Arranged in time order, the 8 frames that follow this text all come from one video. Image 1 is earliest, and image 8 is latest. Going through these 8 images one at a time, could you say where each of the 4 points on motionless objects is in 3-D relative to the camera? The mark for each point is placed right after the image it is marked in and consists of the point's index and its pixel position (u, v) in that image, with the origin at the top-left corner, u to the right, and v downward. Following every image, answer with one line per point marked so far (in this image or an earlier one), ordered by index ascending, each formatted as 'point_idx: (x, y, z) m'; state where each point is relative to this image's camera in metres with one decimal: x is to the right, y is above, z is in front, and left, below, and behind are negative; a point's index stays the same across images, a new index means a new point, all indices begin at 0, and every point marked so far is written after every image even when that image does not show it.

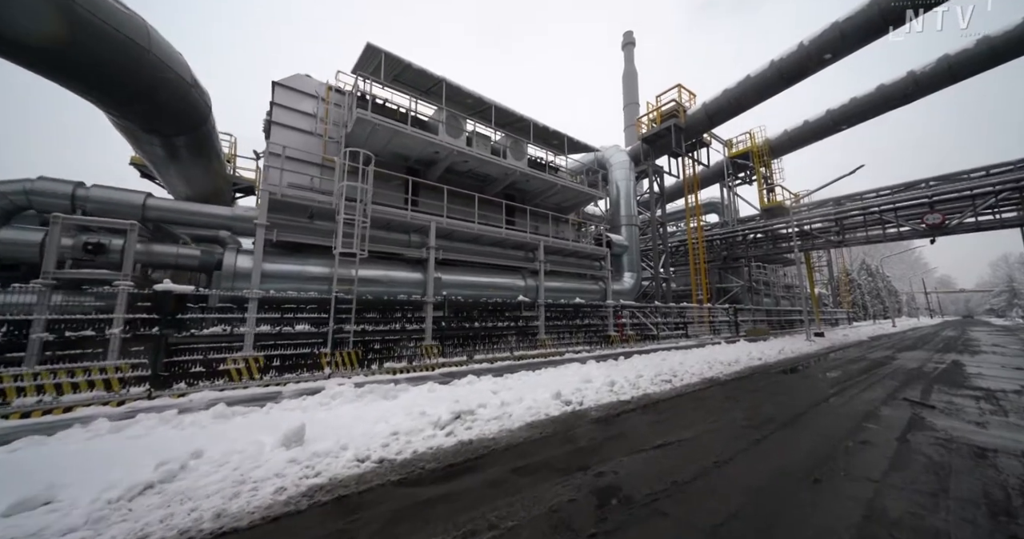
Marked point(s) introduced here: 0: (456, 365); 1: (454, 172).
0: (-1.3, -2.5, +9.1) m
1: (-2.2, +3.8, +13.1) m
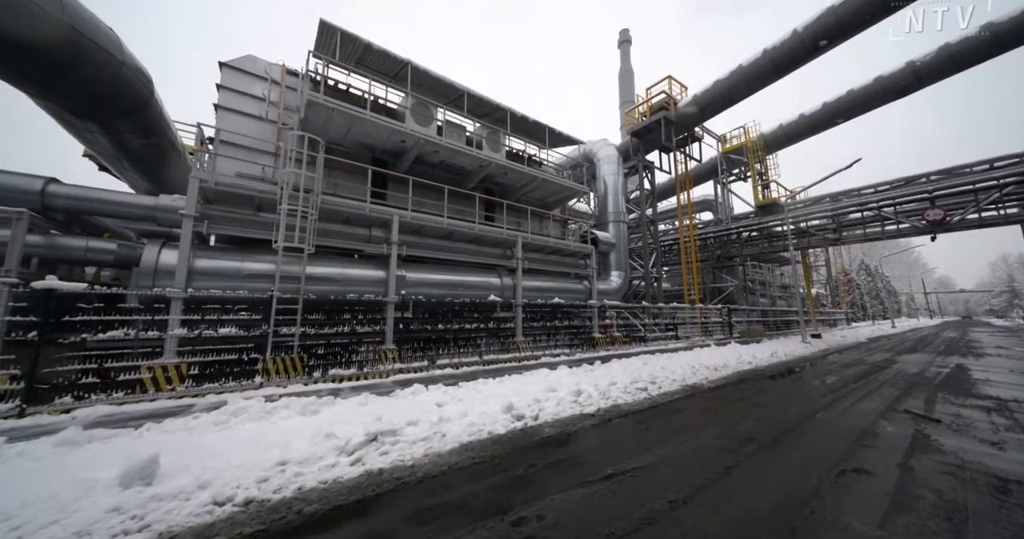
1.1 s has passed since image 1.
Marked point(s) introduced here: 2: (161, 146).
0: (-2.2, -2.4, +8.3) m
1: (-3.1, +3.8, +12.3) m
2: (-11.2, +4.0, +11.0) m
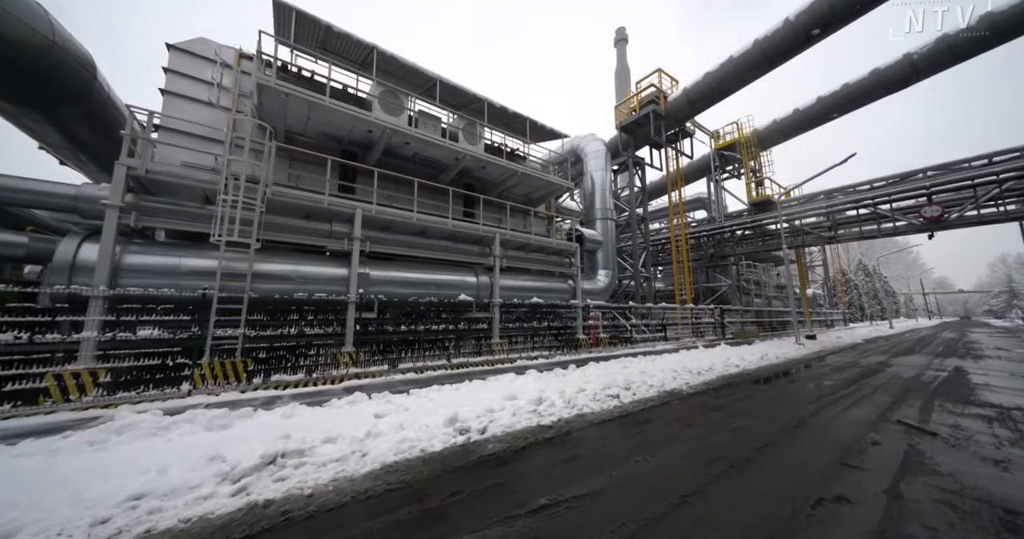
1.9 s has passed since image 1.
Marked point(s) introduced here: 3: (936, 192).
0: (-3.0, -2.4, +7.7) m
1: (-3.9, +3.9, +11.7) m
2: (-12.0, +4.1, +10.4) m
3: (+19.4, +3.6, +15.7) m
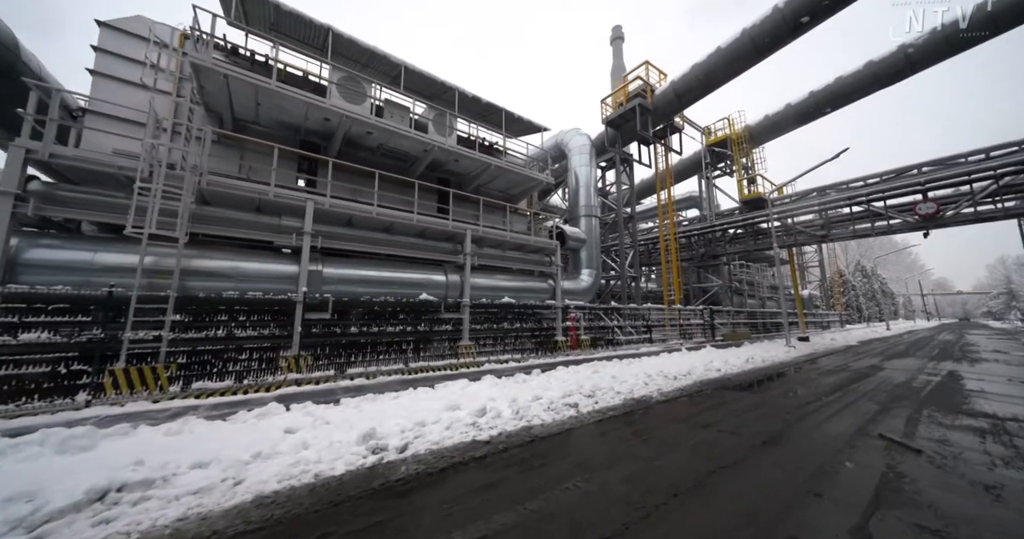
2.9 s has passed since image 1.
0: (-3.9, -2.3, +7.1) m
1: (-4.9, +4.0, +11.1) m
2: (-12.9, +4.1, +9.8) m
3: (+18.5, +3.6, +15.1) m
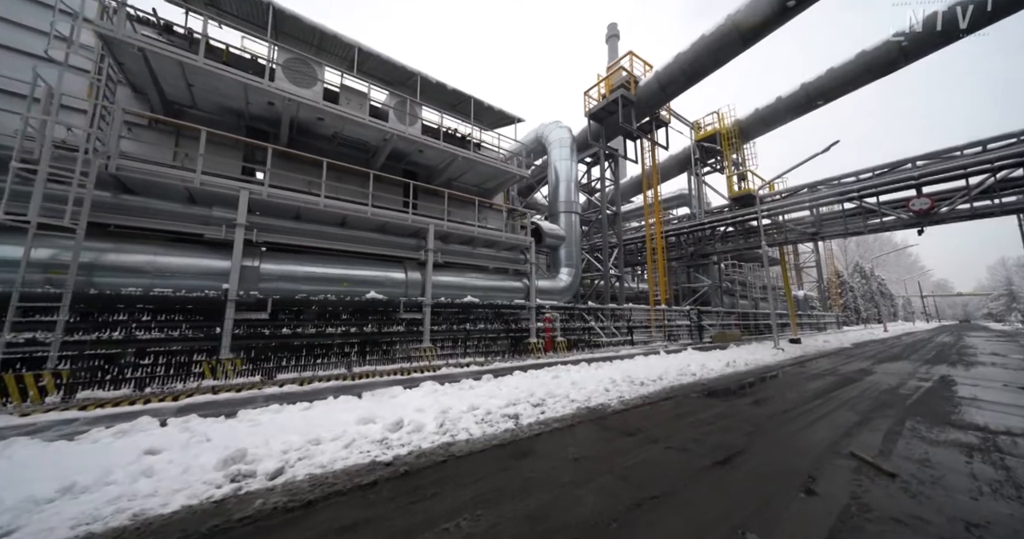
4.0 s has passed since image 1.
0: (-5.0, -2.2, +6.4) m
1: (-5.9, +4.1, +10.4) m
2: (-14.0, +4.3, +9.1) m
3: (+17.4, +3.6, +14.5) m
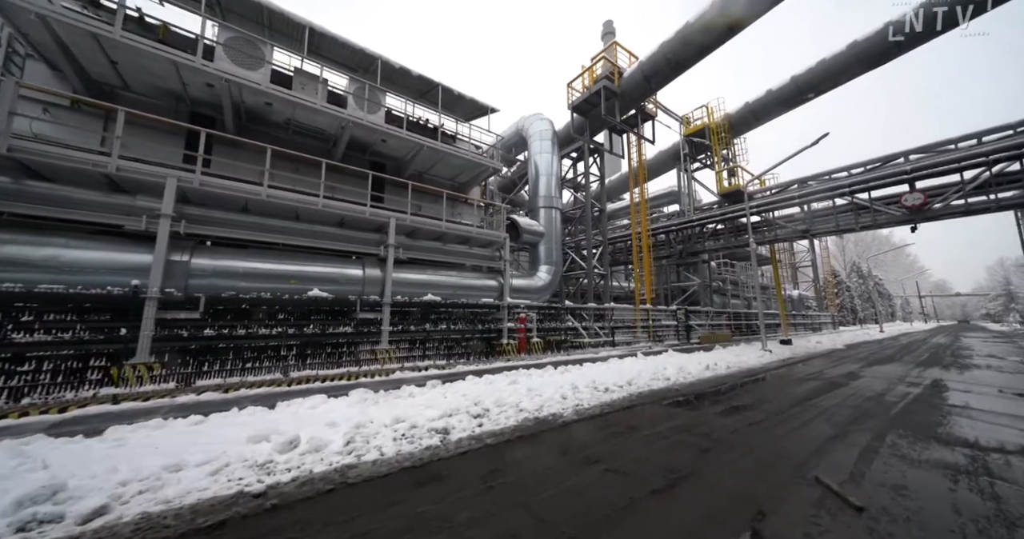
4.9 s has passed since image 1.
0: (-6.0, -2.1, +5.7) m
1: (-7.0, +4.2, +9.8) m
2: (-15.0, +4.4, +8.4) m
3: (+16.3, +3.7, +13.8) m
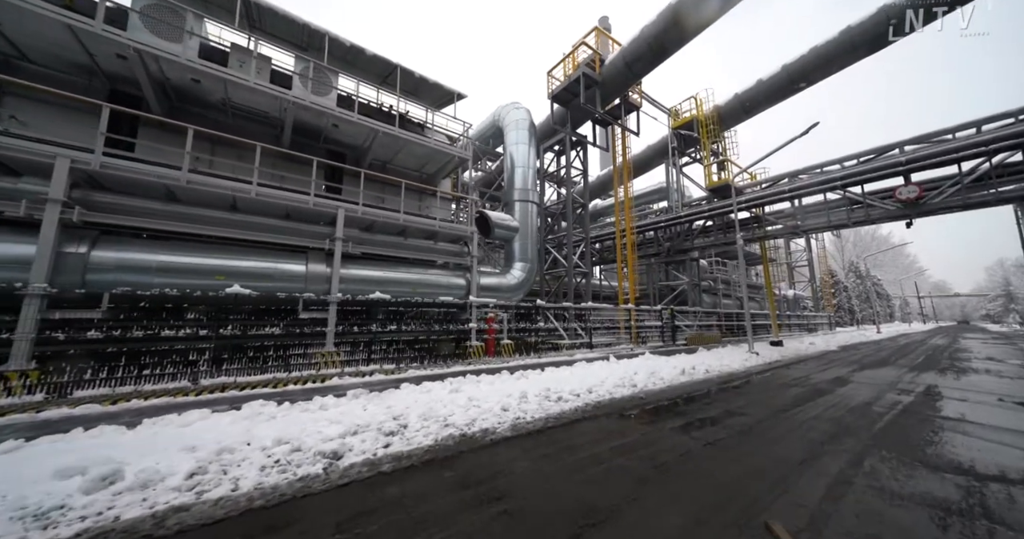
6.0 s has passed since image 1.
0: (-7.2, -2.0, +4.9) m
1: (-8.1, +4.3, +8.9) m
2: (-16.2, +4.5, +7.5) m
3: (+15.2, +3.8, +13.0) m
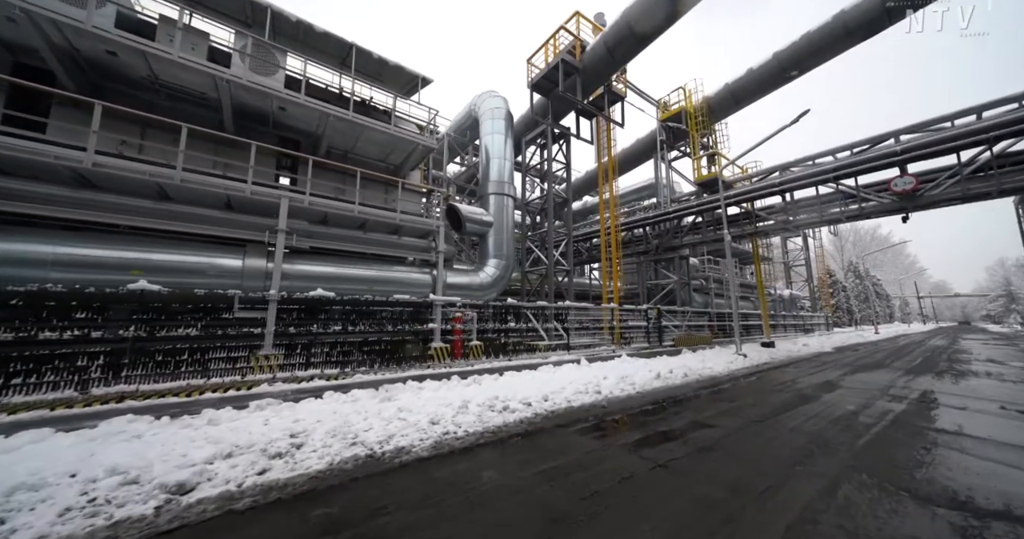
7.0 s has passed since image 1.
0: (-8.3, -1.9, +4.1) m
1: (-9.2, +4.4, +8.1) m
2: (-17.2, +4.7, +6.8) m
3: (+14.1, +3.9, +12.2) m
